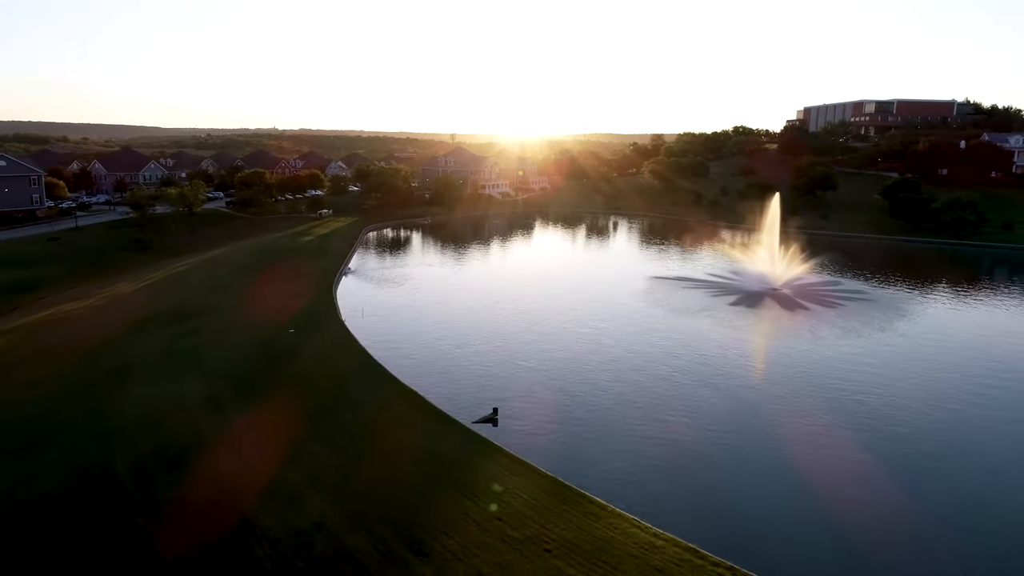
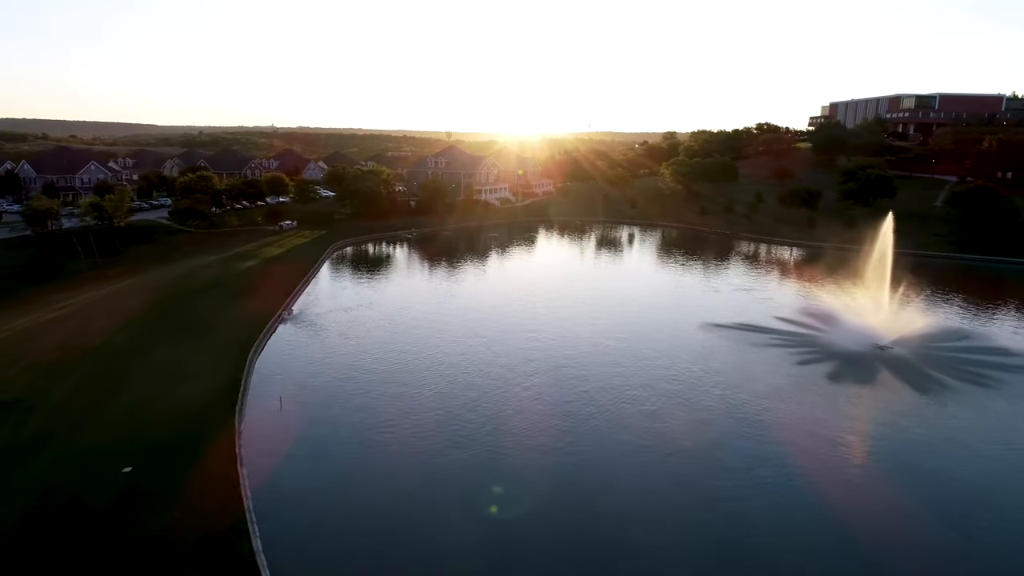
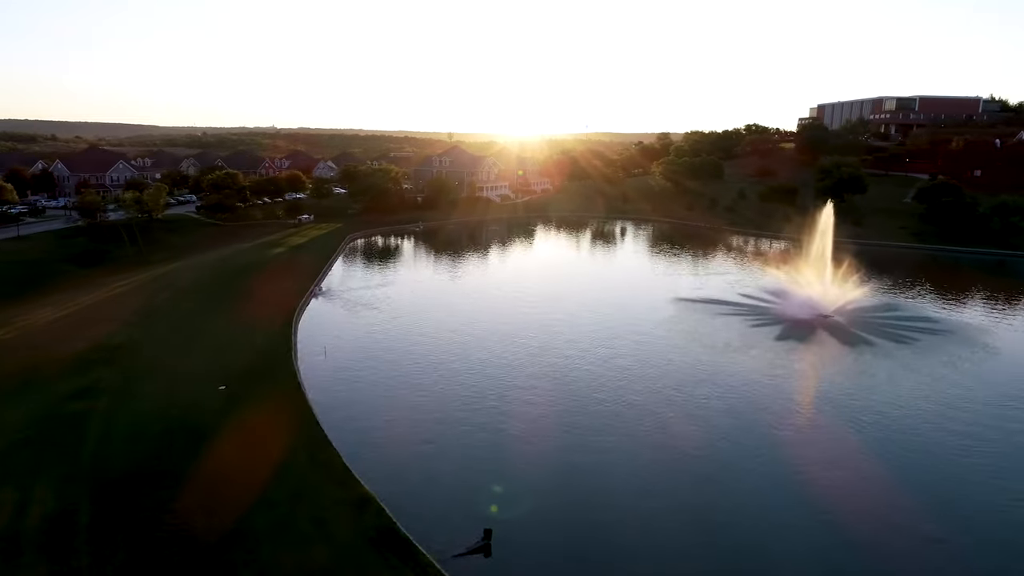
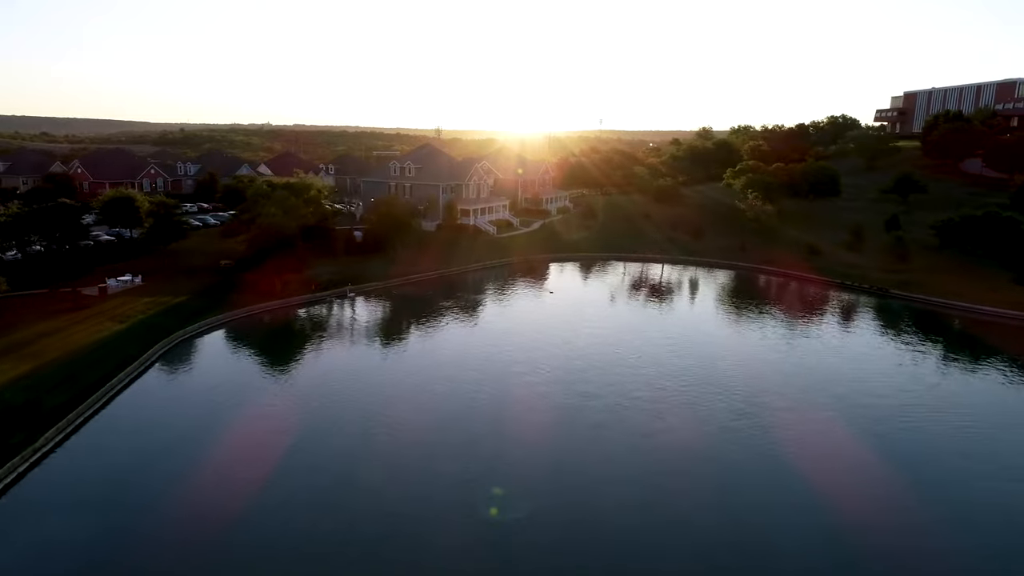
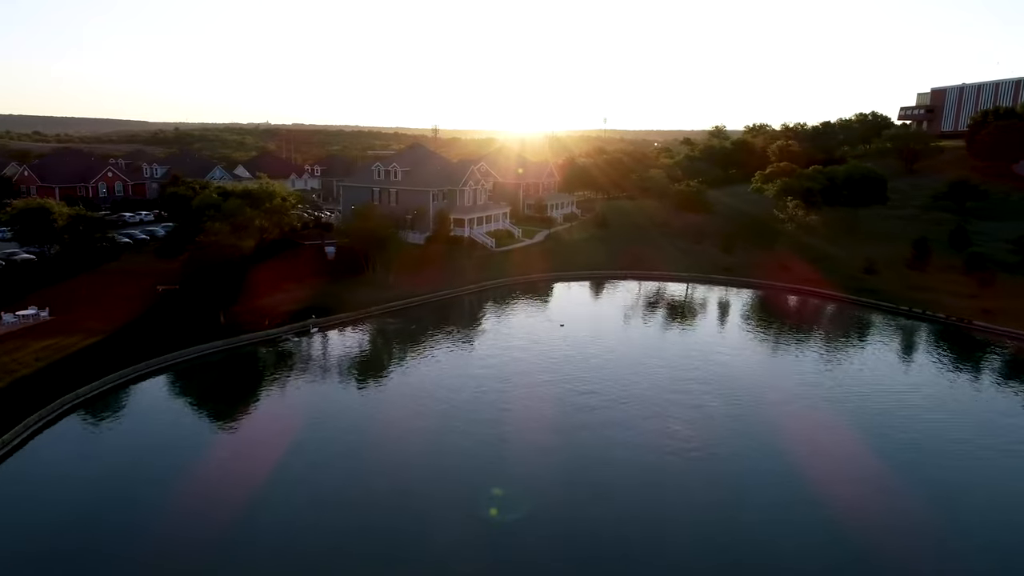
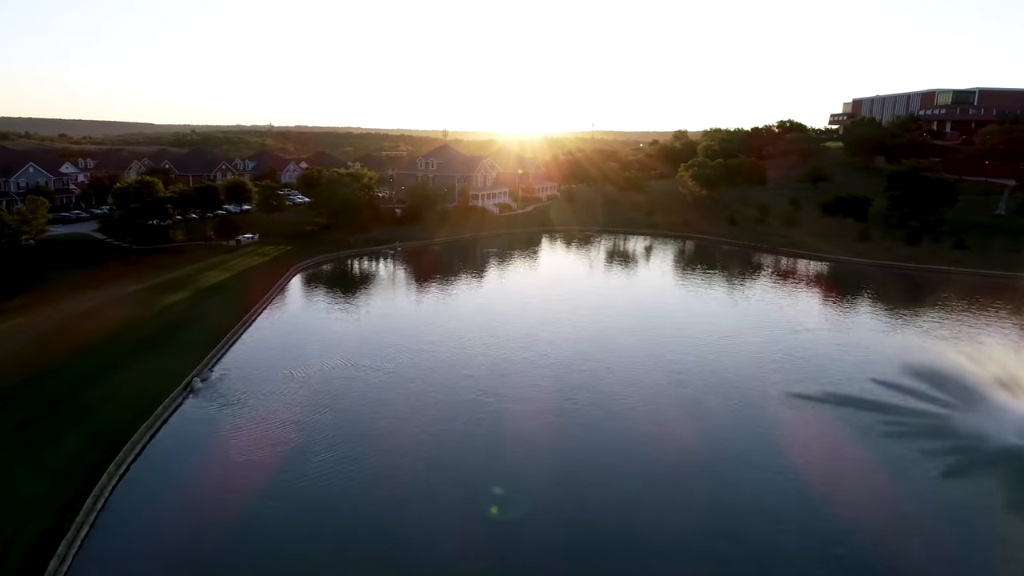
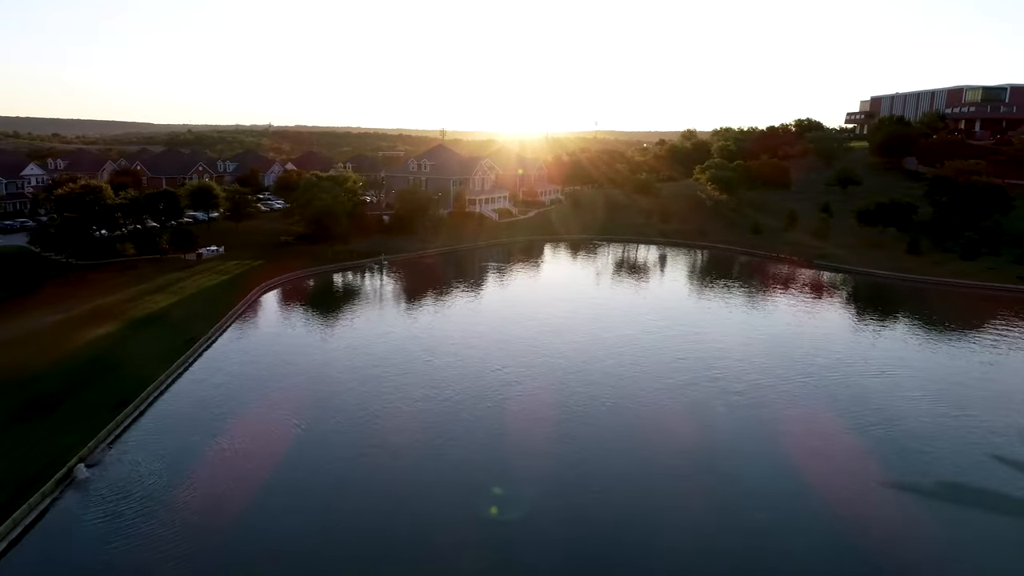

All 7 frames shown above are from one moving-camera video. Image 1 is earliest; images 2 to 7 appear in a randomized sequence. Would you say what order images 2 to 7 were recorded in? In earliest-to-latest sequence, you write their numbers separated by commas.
3, 2, 6, 7, 4, 5
